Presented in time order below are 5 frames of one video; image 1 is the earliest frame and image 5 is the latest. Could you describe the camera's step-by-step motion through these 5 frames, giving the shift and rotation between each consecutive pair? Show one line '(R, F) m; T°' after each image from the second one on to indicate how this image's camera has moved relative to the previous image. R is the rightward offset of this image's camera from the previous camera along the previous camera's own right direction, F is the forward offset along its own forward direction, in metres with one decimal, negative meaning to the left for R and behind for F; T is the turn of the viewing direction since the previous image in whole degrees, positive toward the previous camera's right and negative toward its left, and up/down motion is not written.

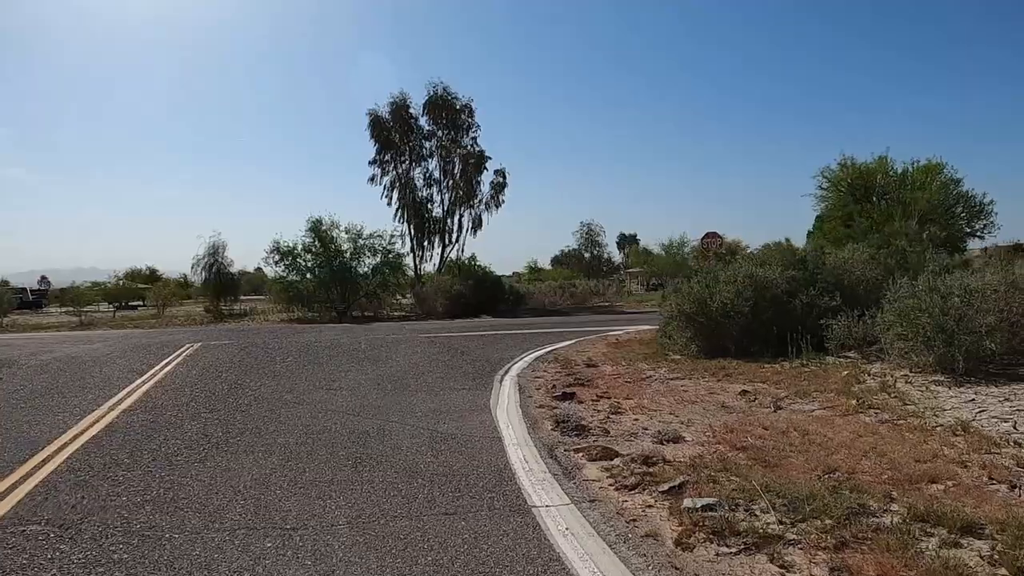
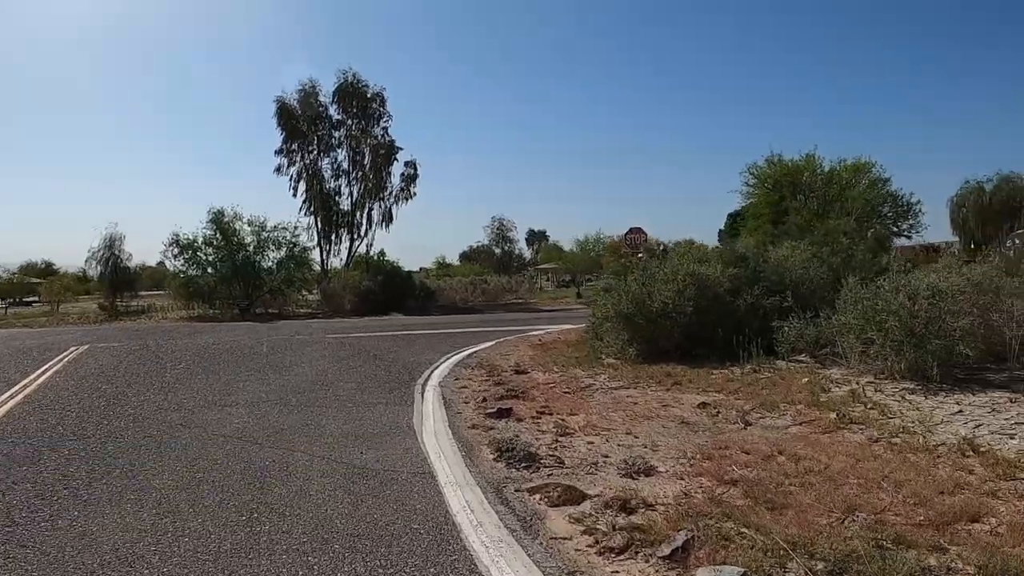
(-0.2, +1.3) m; +7°
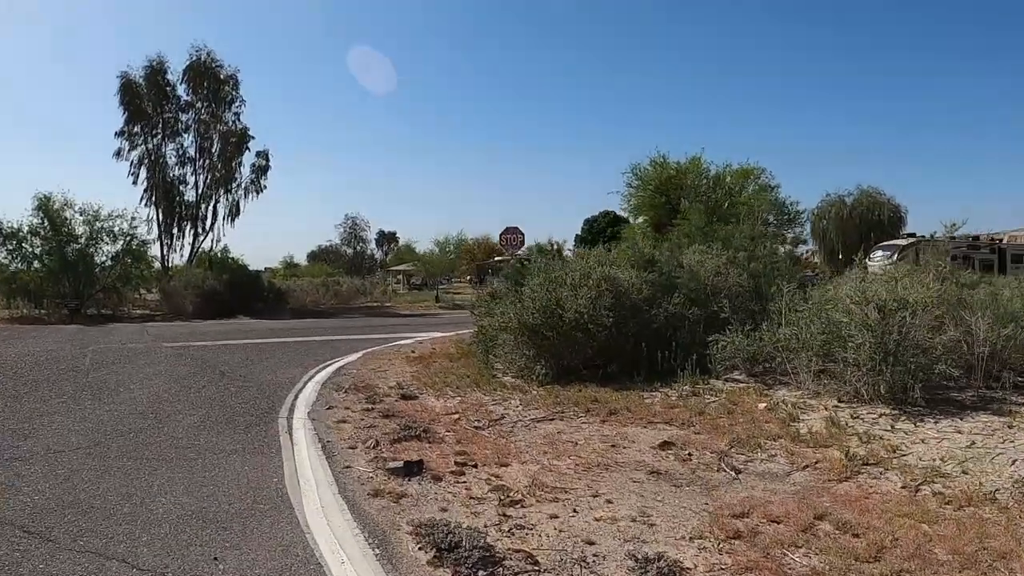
(-0.5, +2.1) m; +12°
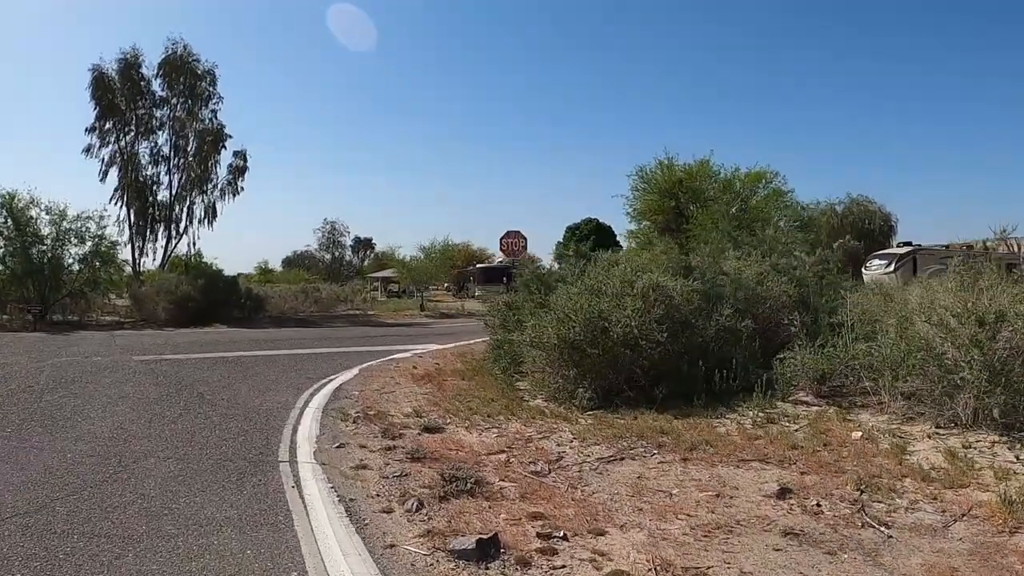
(-0.8, +1.6) m; +2°
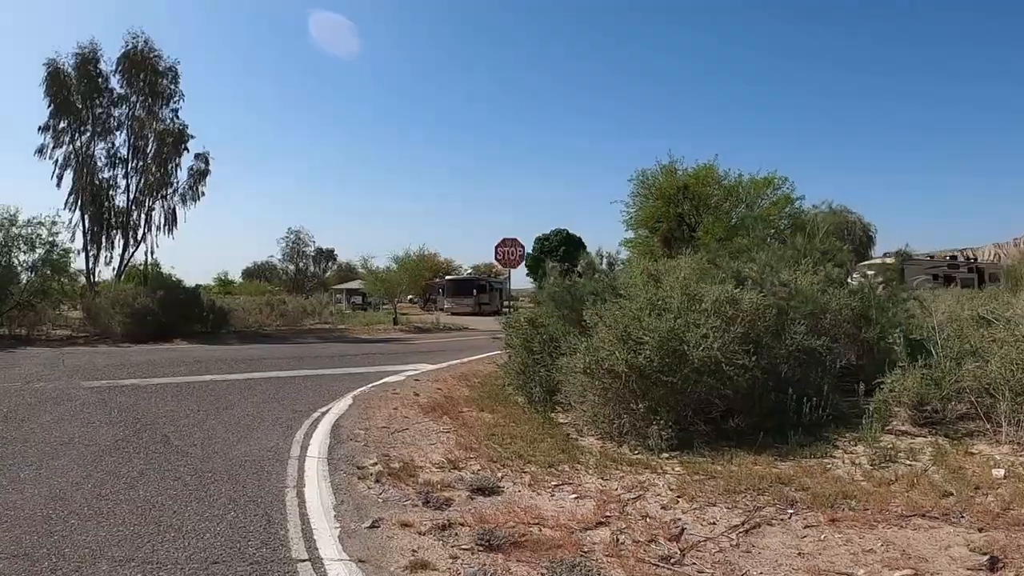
(-0.9, +1.9) m; +3°
